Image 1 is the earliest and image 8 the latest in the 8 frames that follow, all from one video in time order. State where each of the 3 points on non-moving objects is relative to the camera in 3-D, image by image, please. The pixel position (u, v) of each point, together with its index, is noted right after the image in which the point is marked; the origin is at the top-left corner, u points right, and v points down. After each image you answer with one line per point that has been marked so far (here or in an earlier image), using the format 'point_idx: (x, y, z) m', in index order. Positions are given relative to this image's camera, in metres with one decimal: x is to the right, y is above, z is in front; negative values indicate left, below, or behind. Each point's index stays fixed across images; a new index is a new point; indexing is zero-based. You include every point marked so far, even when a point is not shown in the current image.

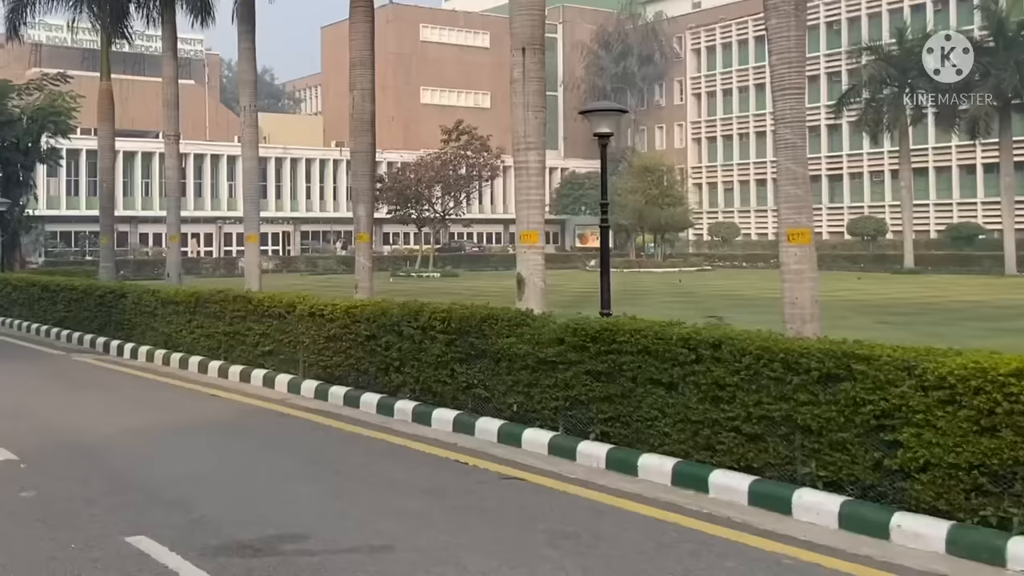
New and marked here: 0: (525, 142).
0: (0.0, +1.4, +11.2) m
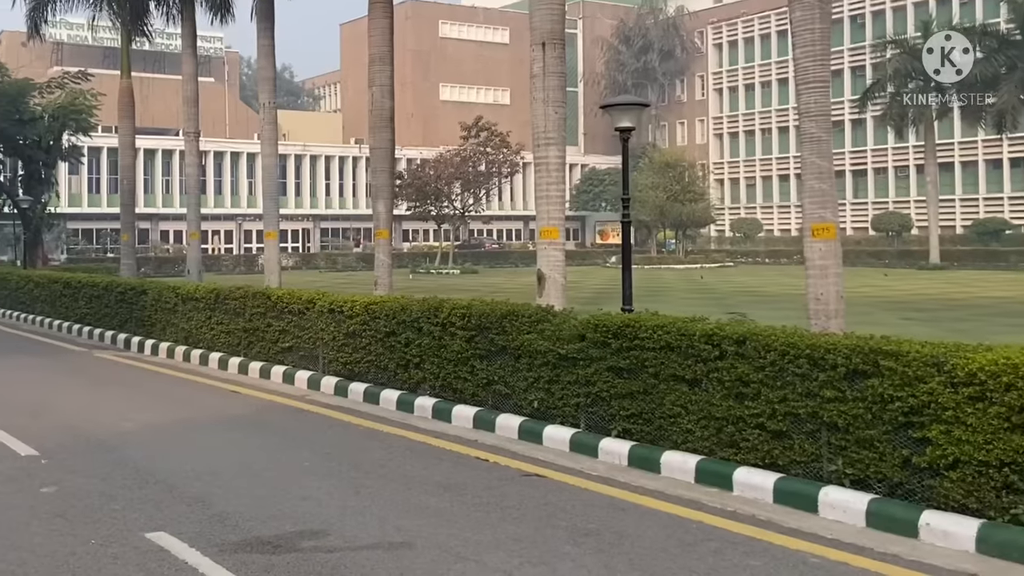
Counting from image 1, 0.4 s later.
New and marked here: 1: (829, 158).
0: (+0.2, +1.5, +11.1) m
1: (+2.4, +1.0, +8.4) m
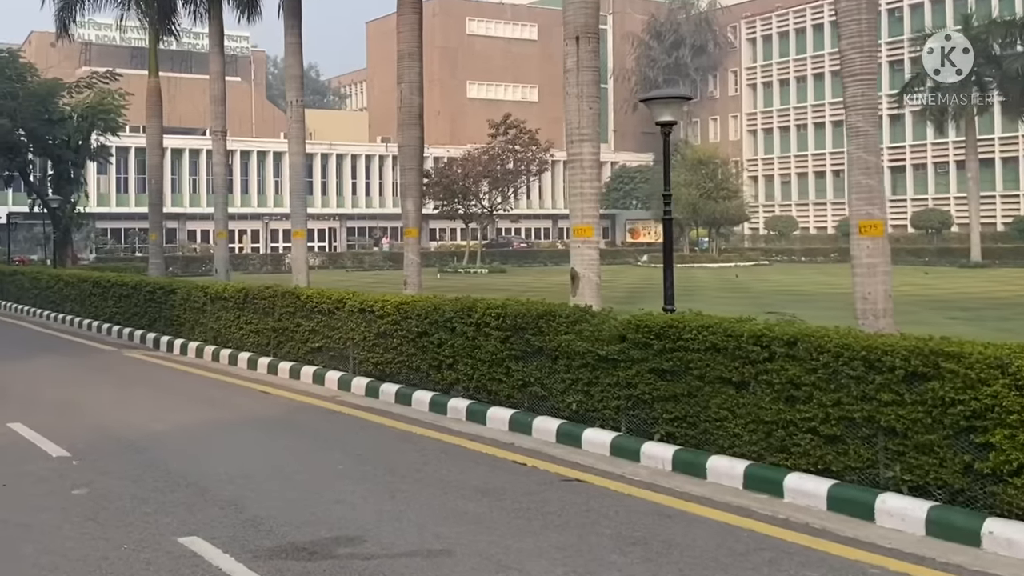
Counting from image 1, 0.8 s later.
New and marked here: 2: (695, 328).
0: (+0.6, +1.5, +10.9) m
1: (+2.7, +1.0, +8.2) m
2: (+1.1, -0.2, +6.9) m
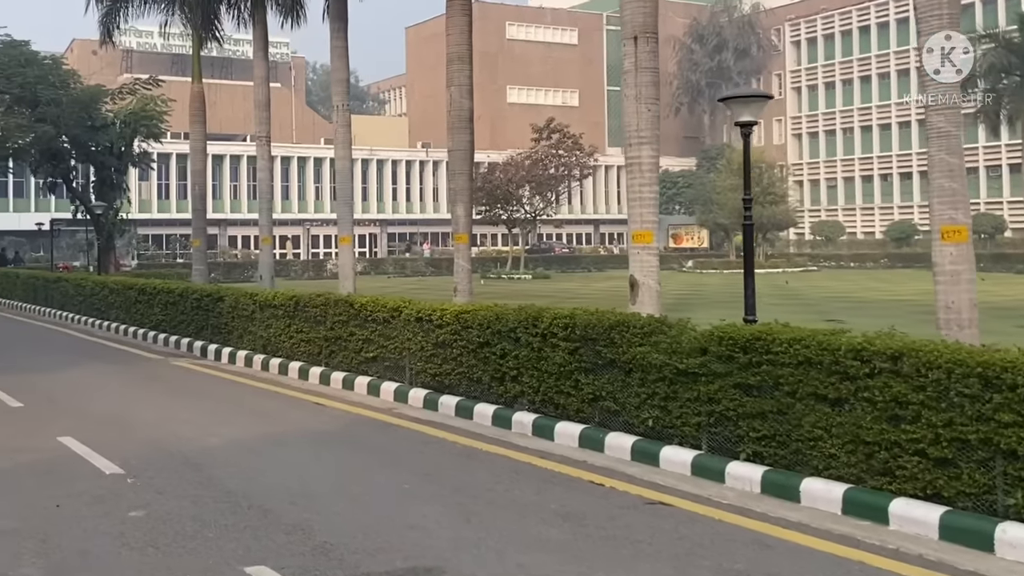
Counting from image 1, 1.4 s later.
0: (+1.1, +1.4, +10.4) m
1: (+3.1, +0.9, +7.7) m
2: (+1.6, -0.3, +6.4) m
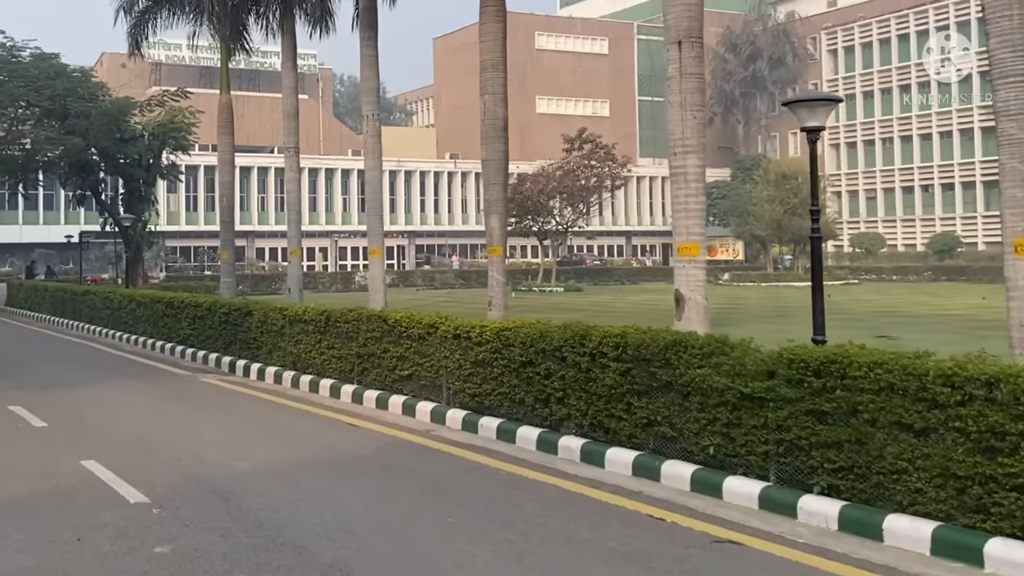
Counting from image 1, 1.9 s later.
0: (+1.5, +1.3, +9.9) m
1: (+3.5, +0.8, +7.1) m
2: (+1.9, -0.4, +5.9) m
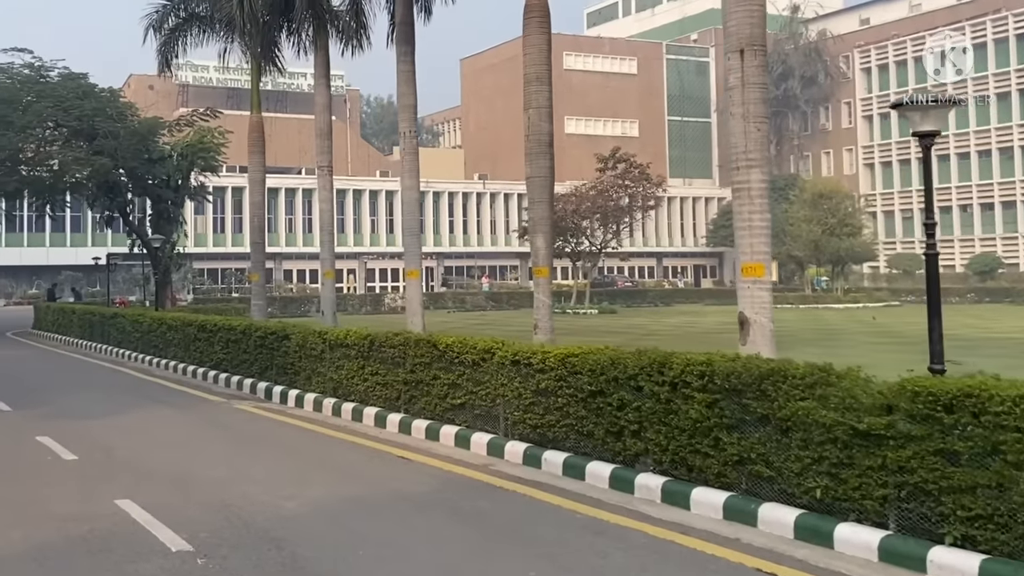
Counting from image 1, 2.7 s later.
0: (+2.0, +1.1, +9.2) m
1: (+3.9, +0.7, +6.4) m
2: (+2.3, -0.5, +5.2) m
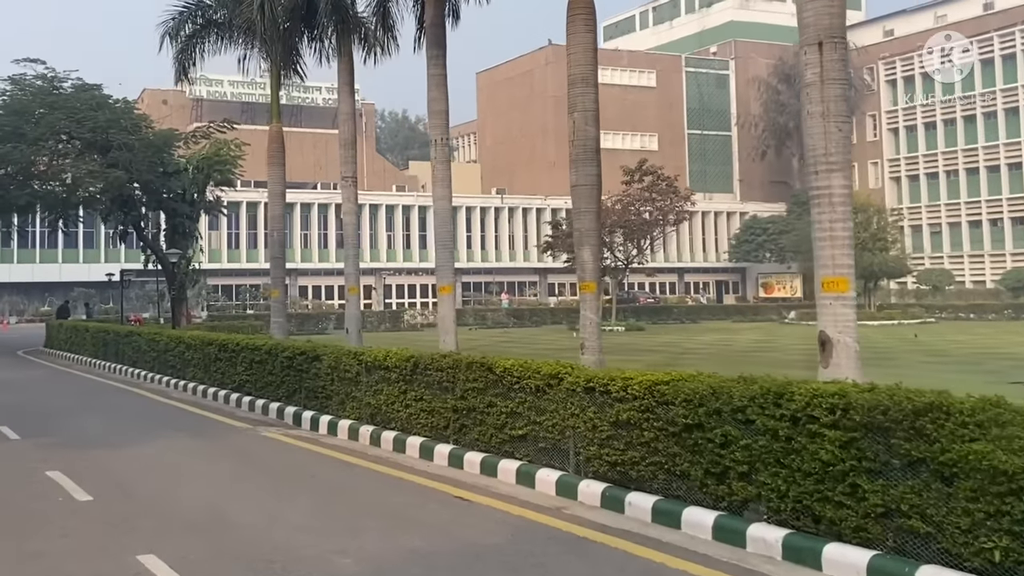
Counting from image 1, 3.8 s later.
0: (+2.6, +1.0, +8.2) m
1: (+4.4, +0.6, +5.3) m
2: (+2.8, -0.6, +4.1) m
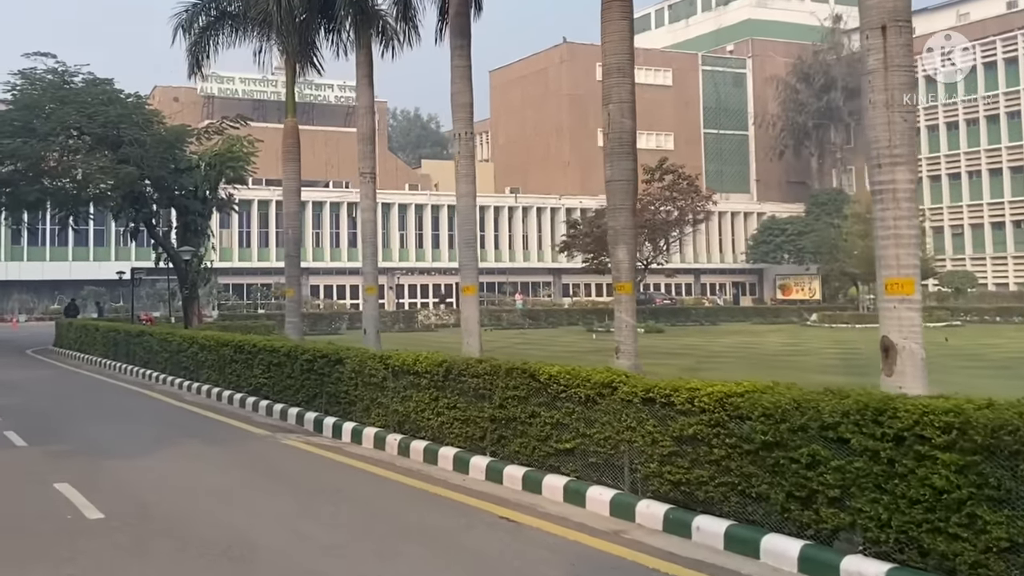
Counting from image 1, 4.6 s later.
0: (+2.9, +0.9, +7.4) m
1: (+4.7, +0.6, +4.5) m
2: (+3.1, -0.6, +3.3) m
